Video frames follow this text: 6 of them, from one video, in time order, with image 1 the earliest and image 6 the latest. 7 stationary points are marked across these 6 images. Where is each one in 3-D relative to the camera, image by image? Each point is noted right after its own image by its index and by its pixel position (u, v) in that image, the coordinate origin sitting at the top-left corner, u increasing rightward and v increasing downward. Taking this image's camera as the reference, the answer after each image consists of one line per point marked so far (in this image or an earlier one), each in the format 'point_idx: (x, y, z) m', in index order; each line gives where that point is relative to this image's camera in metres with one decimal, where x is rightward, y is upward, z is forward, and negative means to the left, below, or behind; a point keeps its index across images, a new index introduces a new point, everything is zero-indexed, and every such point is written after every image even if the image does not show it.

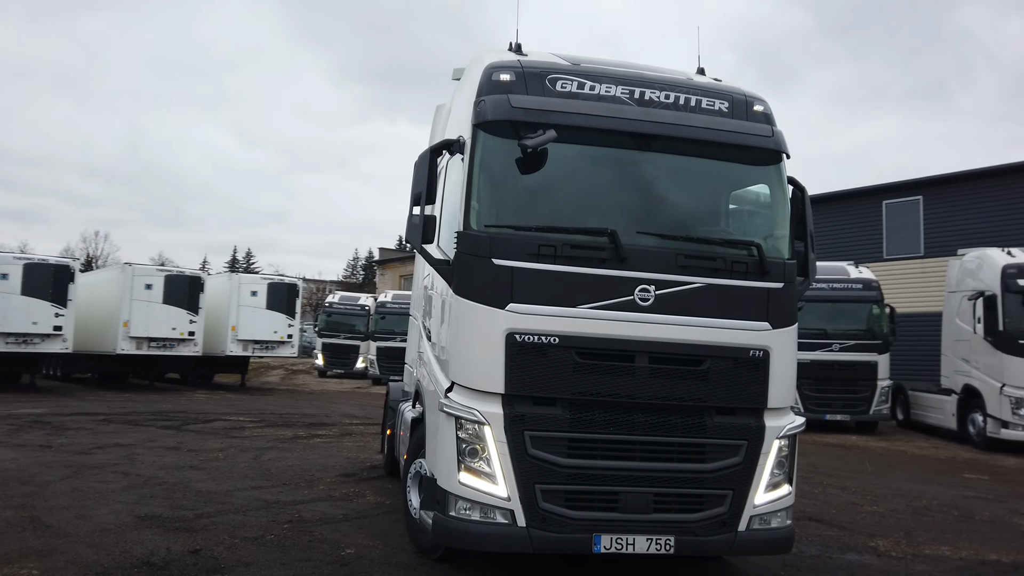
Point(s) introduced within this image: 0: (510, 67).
0: (0.0, +1.3, +4.6) m
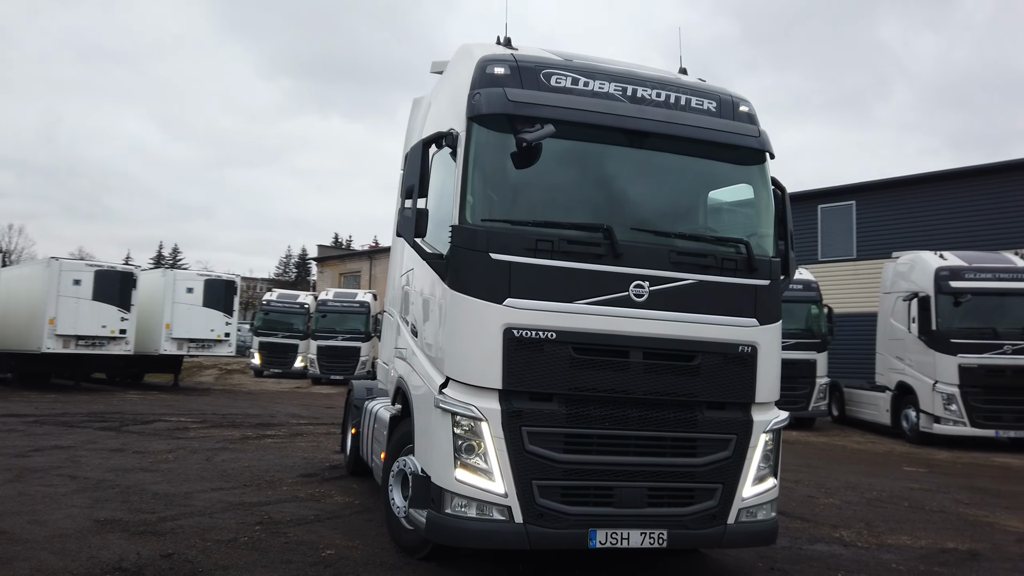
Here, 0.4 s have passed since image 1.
0: (0.0, +1.4, +4.5) m
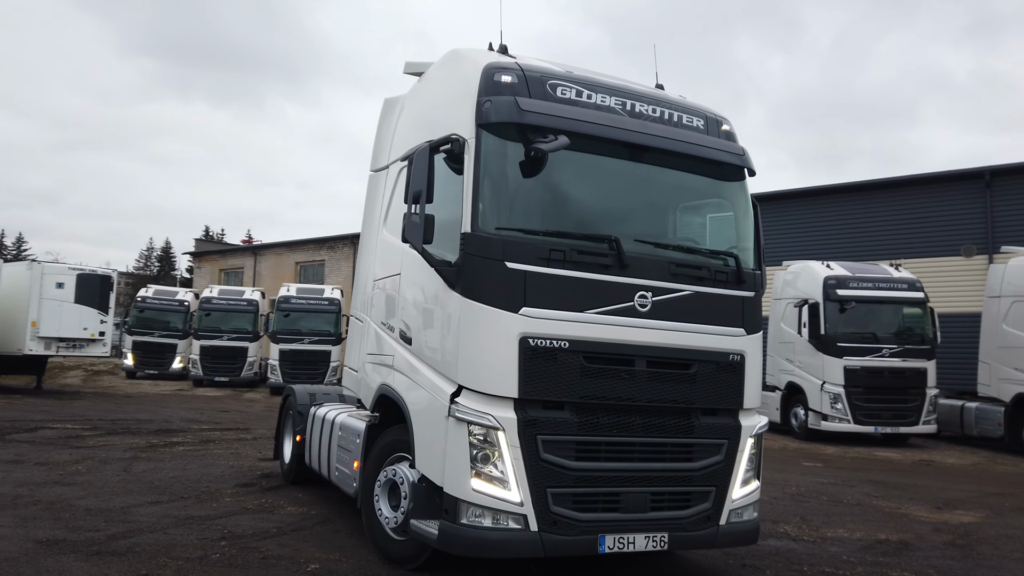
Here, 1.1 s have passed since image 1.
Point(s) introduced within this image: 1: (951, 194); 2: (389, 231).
0: (0.0, +1.3, +4.6) m
1: (+11.3, +2.4, +19.5) m
2: (-0.9, +0.4, +5.6) m
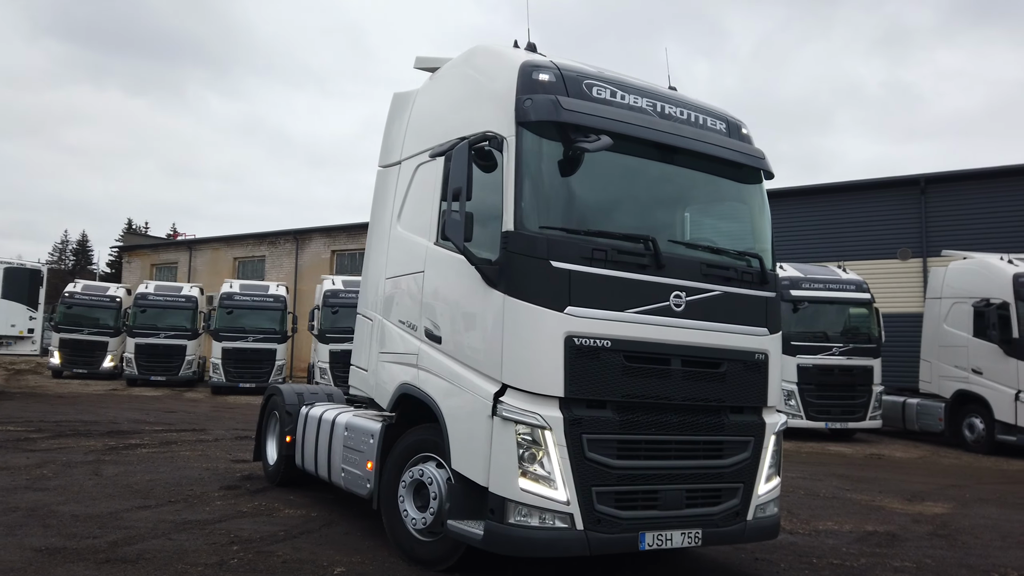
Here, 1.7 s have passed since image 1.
0: (+0.2, +1.3, +4.6) m
1: (+10.2, +2.4, +20.4) m
2: (-0.8, +0.4, +5.5) m
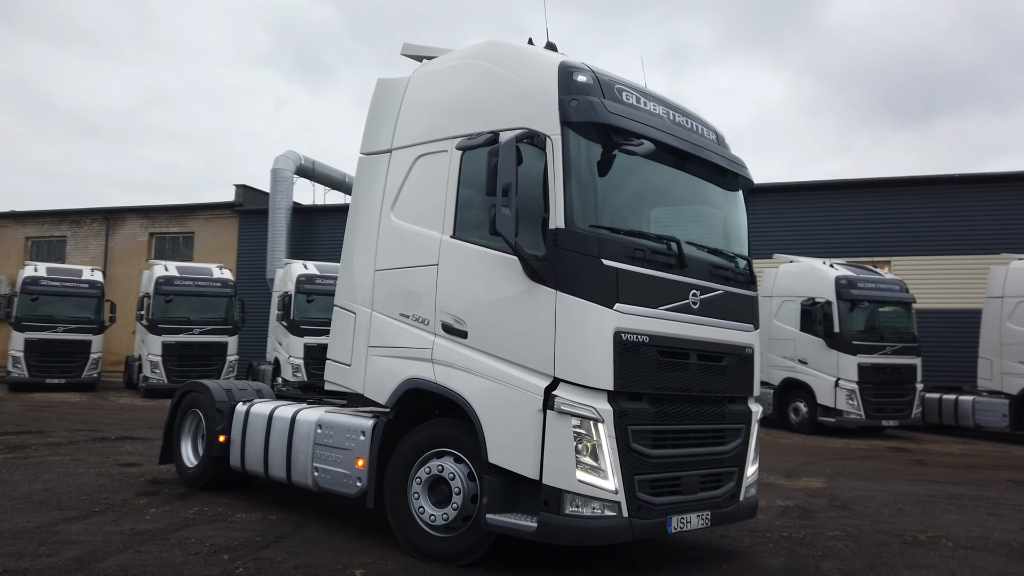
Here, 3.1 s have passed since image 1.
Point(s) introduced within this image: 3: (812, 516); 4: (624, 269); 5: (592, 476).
0: (+0.4, +1.3, +4.7) m
1: (+6.4, +2.4, +22.5) m
2: (-0.8, +0.5, +5.4) m
3: (+2.8, -2.1, +7.1) m
4: (+0.6, +0.1, +4.4) m
5: (+0.4, -1.0, +4.1) m
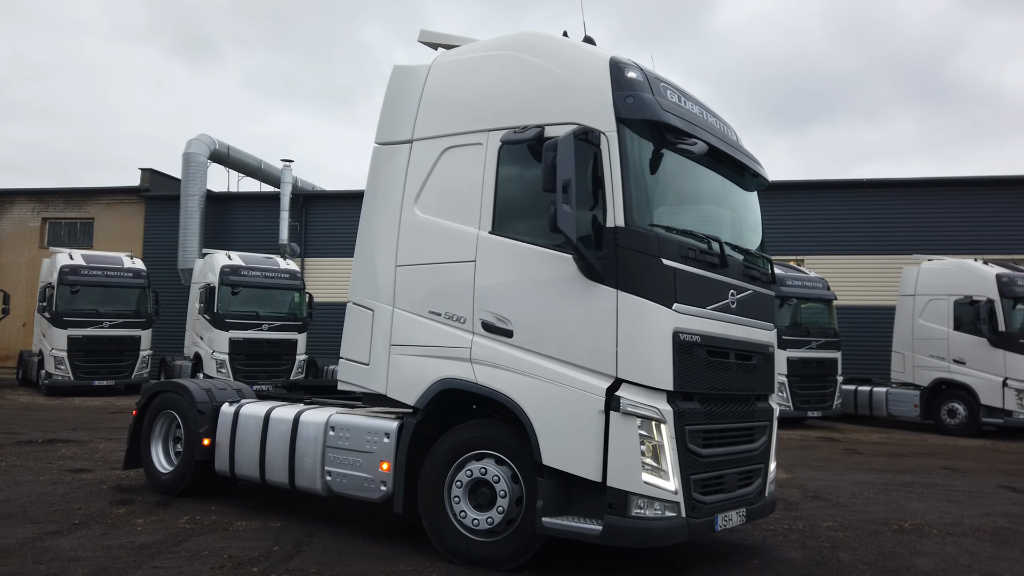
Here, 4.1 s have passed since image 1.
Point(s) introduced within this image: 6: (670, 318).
0: (+0.7, +1.3, +4.6) m
1: (+4.4, +2.6, +23.0) m
2: (-0.6, +0.5, +5.2) m
3: (+2.7, -2.1, +7.4) m
4: (+1.0, +0.1, +4.3) m
5: (+0.8, -1.0, +4.1) m
6: (+0.9, -0.2, +4.2) m
